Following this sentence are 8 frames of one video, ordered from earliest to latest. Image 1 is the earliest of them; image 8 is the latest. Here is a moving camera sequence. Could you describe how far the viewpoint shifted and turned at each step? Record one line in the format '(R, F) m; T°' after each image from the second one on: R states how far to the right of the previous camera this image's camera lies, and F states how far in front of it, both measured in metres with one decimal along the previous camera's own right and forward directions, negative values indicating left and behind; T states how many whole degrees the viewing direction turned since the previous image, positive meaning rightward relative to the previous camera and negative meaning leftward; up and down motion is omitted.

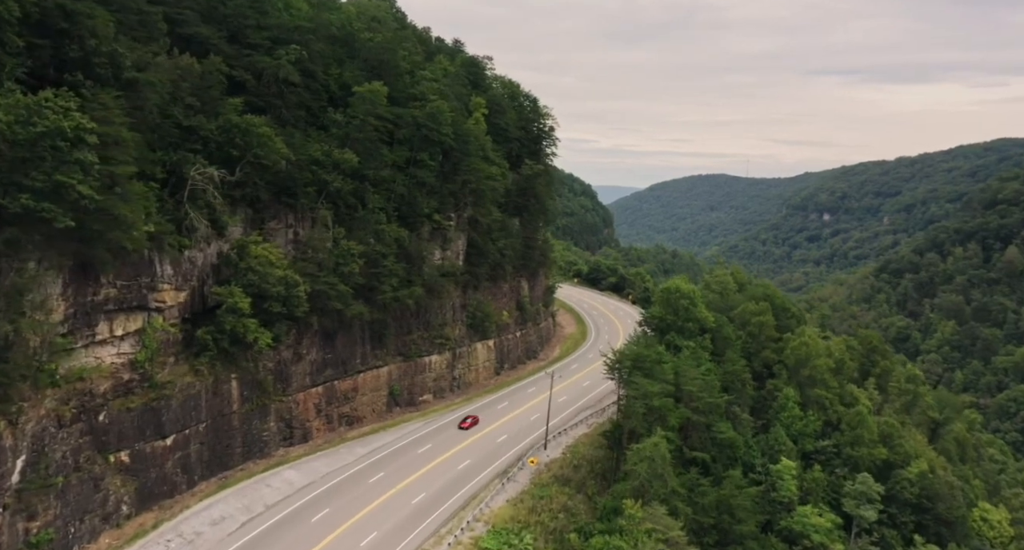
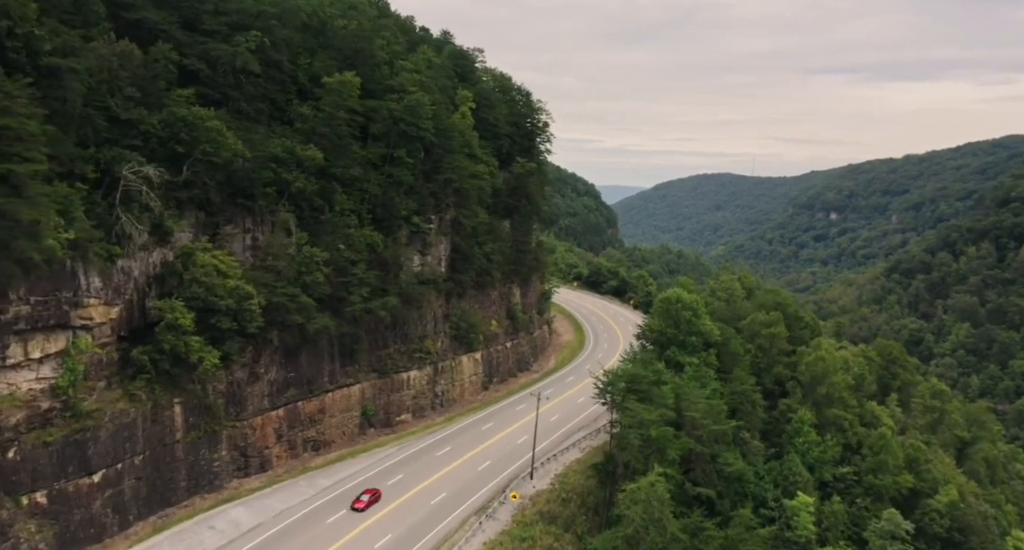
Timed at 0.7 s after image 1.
(+1.2, +4.6) m; 0°
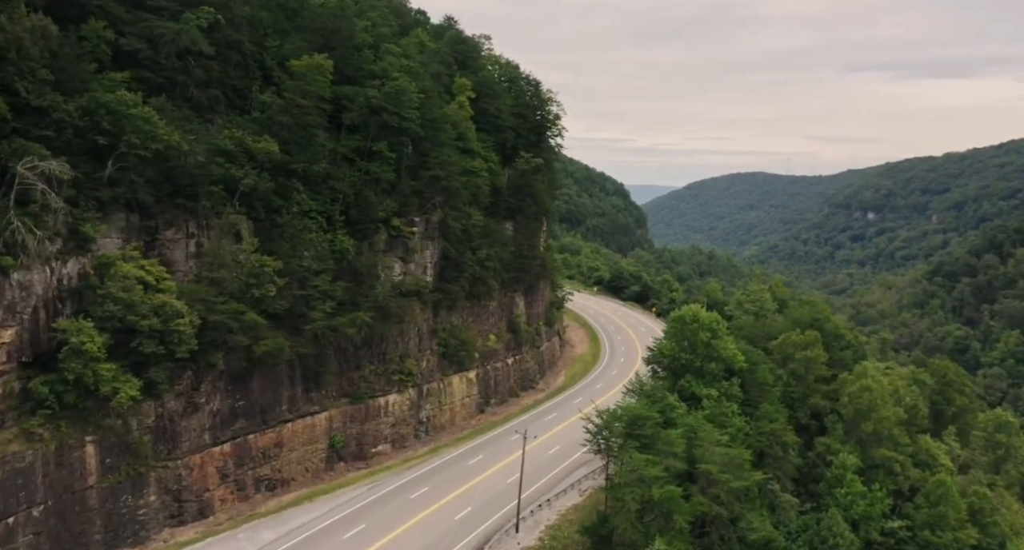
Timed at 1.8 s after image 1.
(+1.9, +6.2) m; -2°
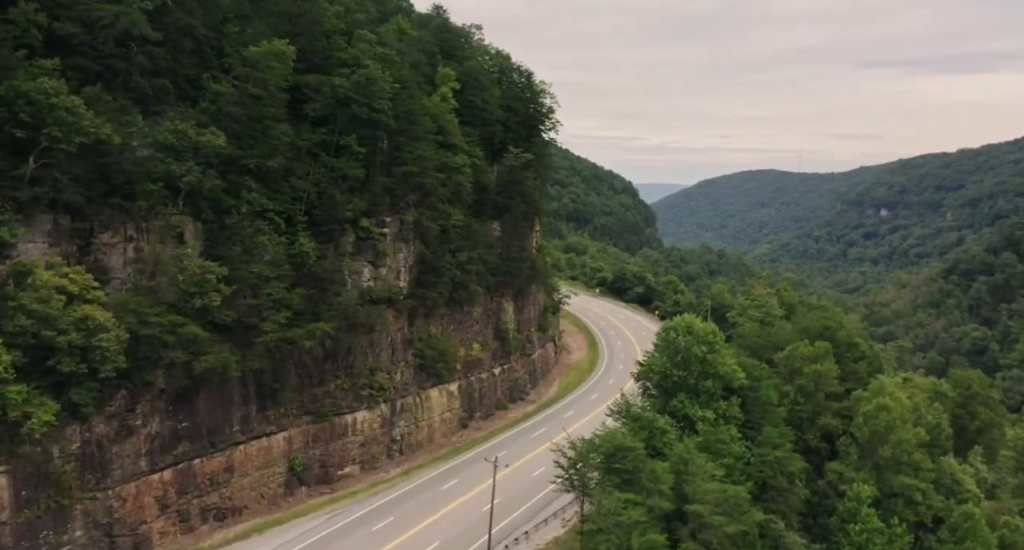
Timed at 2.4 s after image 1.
(+1.5, +3.7) m; -1°
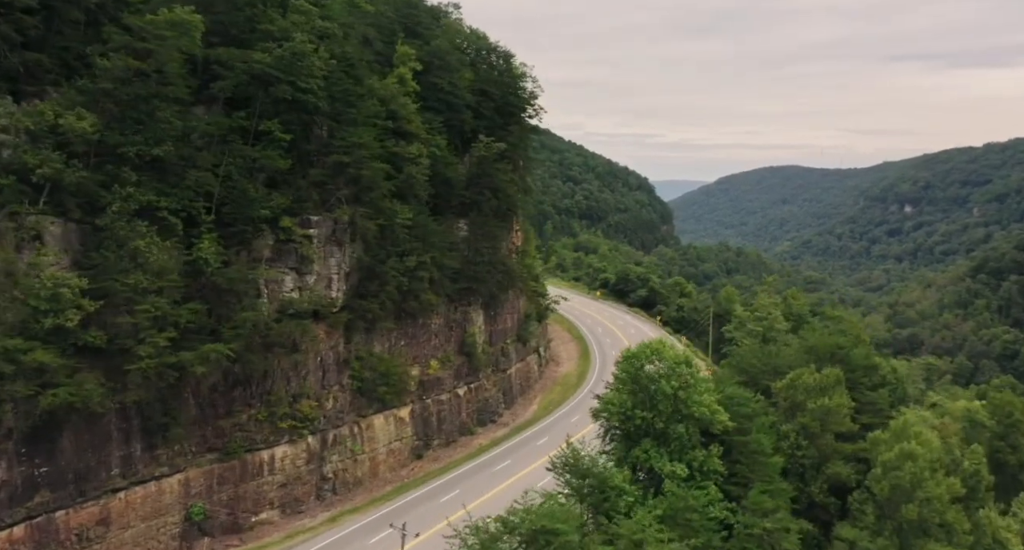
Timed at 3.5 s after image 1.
(+2.8, +6.2) m; -1°
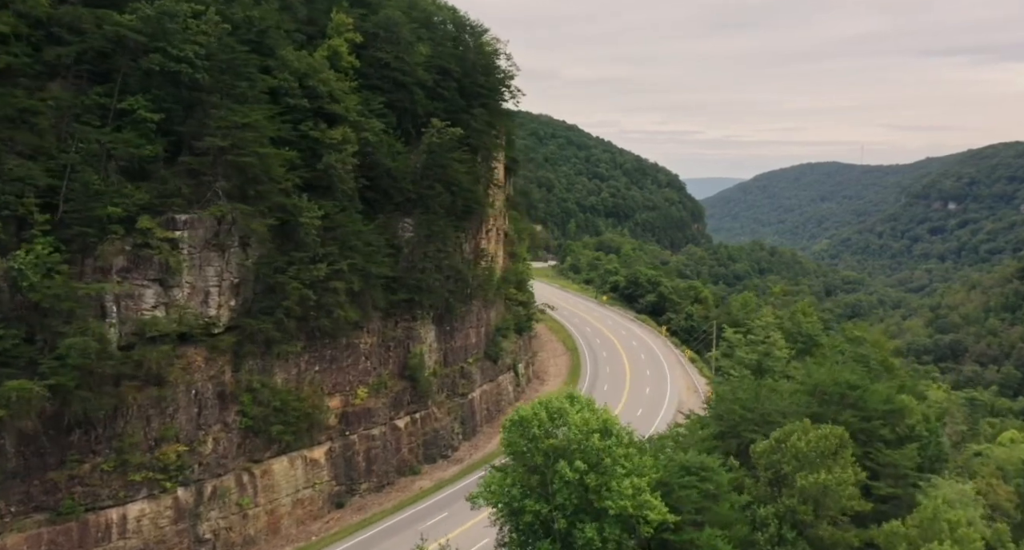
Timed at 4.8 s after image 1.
(+3.7, +7.2) m; -2°
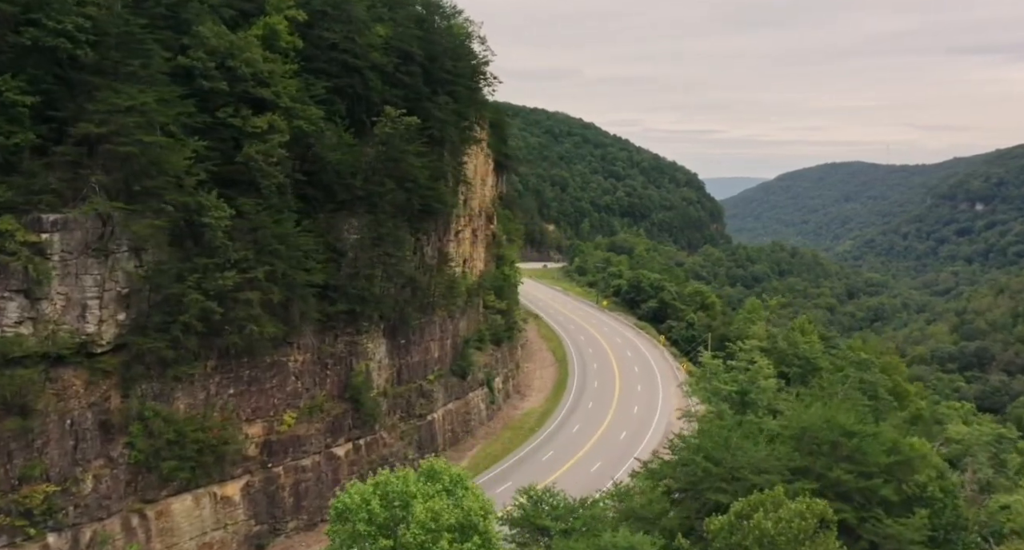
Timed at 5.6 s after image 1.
(+2.5, +4.4) m; -1°
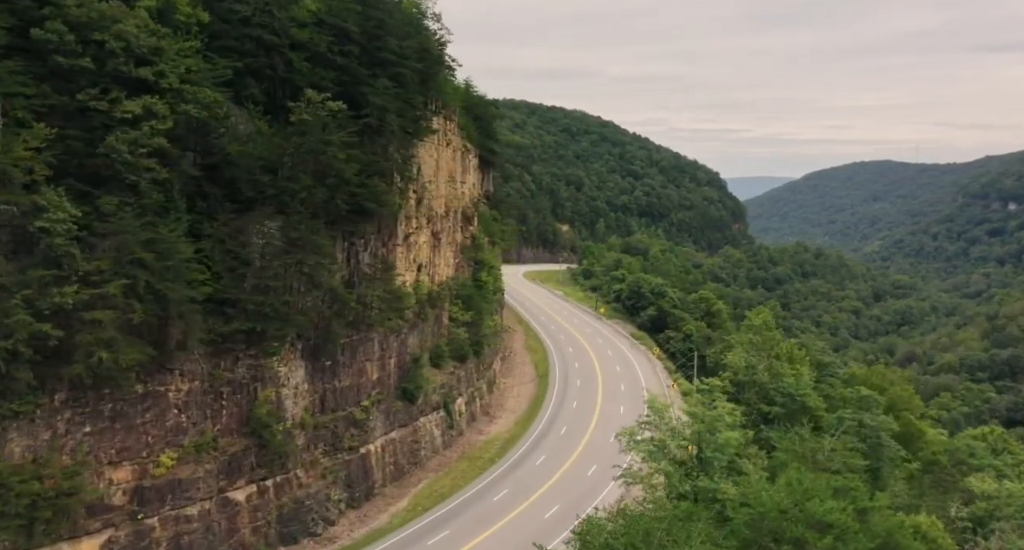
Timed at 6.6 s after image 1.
(+3.0, +5.1) m; -2°
